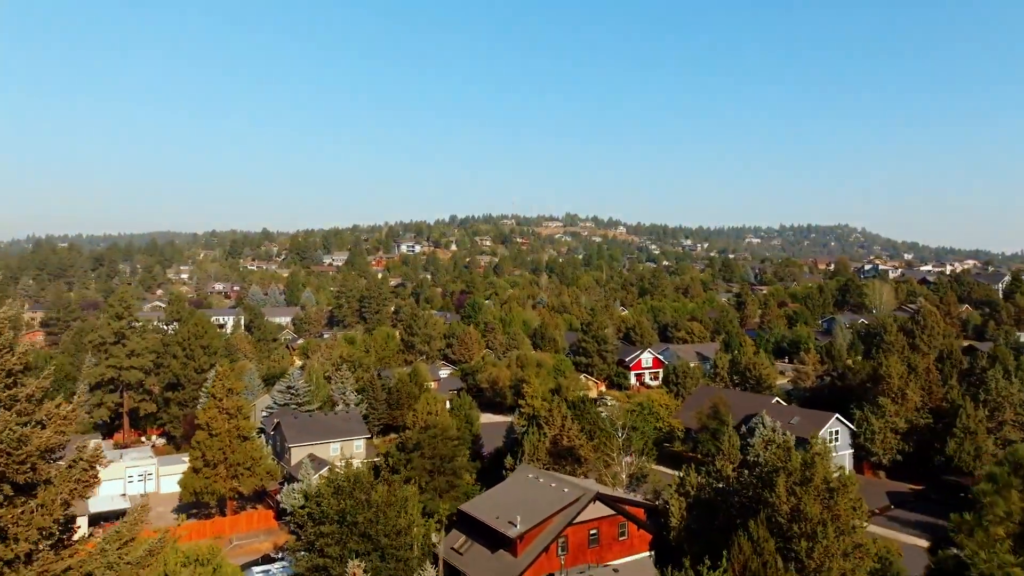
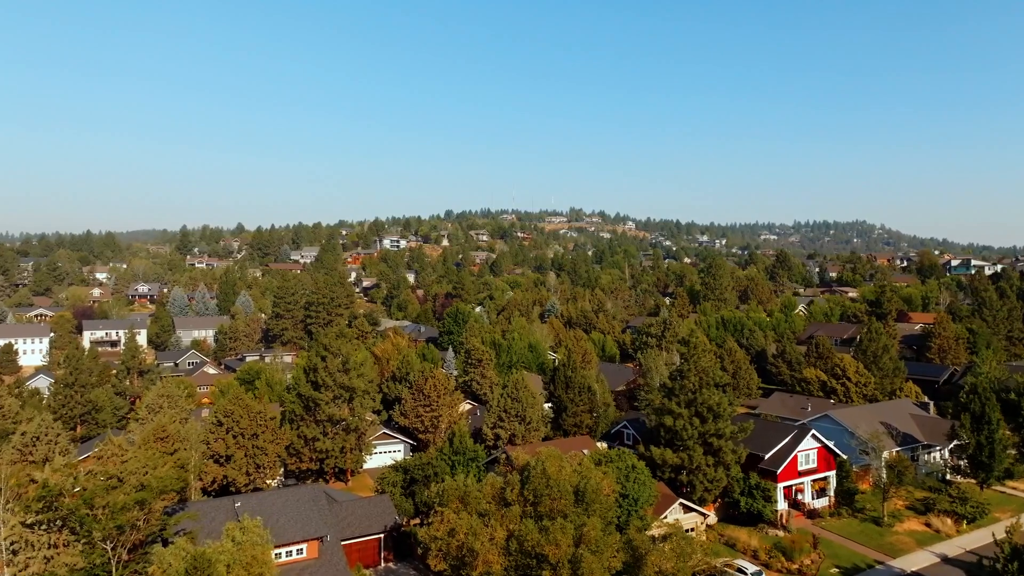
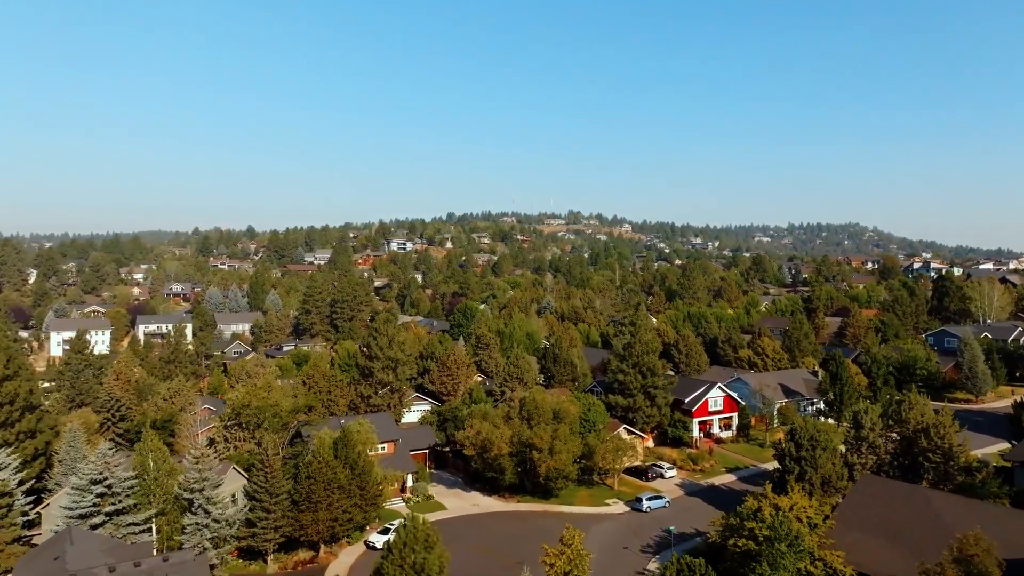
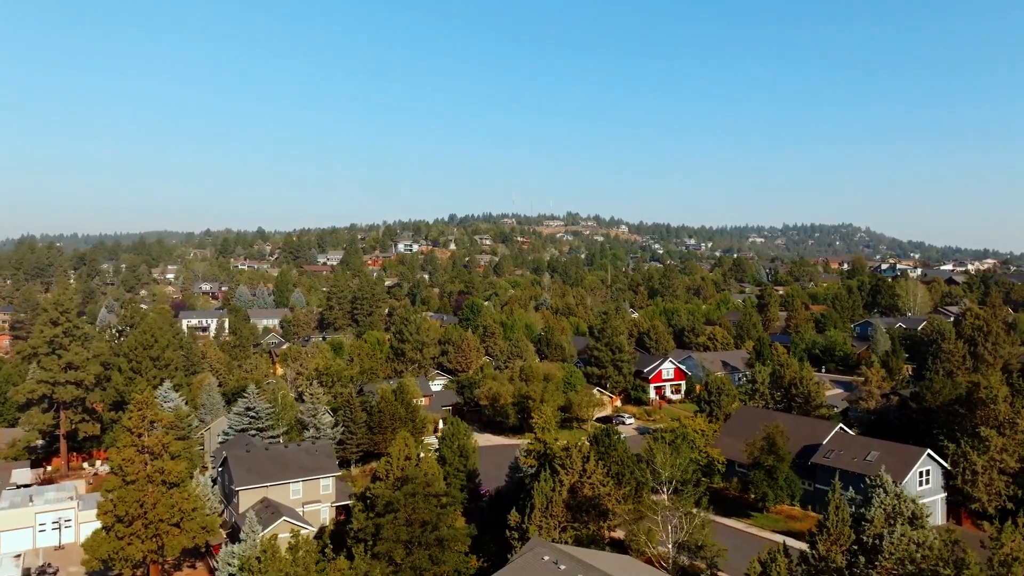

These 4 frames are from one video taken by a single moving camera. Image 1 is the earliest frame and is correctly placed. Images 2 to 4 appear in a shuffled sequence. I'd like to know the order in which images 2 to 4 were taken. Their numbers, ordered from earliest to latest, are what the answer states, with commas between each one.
4, 3, 2
